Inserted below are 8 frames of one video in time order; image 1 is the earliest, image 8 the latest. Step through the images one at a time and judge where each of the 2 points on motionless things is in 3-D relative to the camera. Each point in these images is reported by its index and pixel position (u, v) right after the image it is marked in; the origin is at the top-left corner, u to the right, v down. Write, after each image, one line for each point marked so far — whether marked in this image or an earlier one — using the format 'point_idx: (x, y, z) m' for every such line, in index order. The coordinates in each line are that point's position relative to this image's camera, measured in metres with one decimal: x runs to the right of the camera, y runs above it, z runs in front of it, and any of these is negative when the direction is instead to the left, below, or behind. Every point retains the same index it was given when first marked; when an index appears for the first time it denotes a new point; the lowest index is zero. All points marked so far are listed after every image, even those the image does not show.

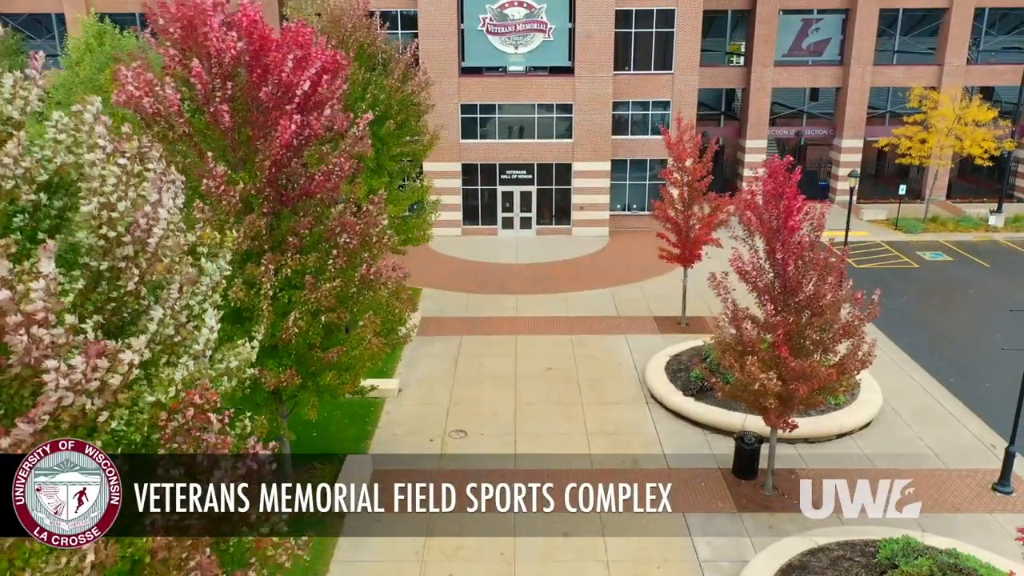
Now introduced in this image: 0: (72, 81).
0: (-11.2, +5.2, +19.6) m
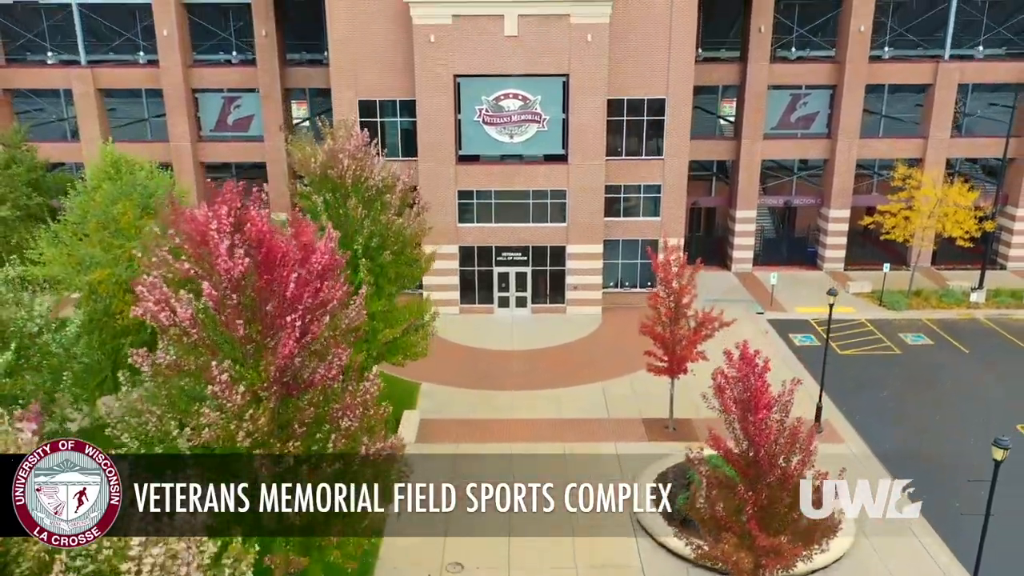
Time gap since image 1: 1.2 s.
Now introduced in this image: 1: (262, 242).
0: (-11.4, +2.1, +20.5) m
1: (-4.1, +0.7, +12.3) m
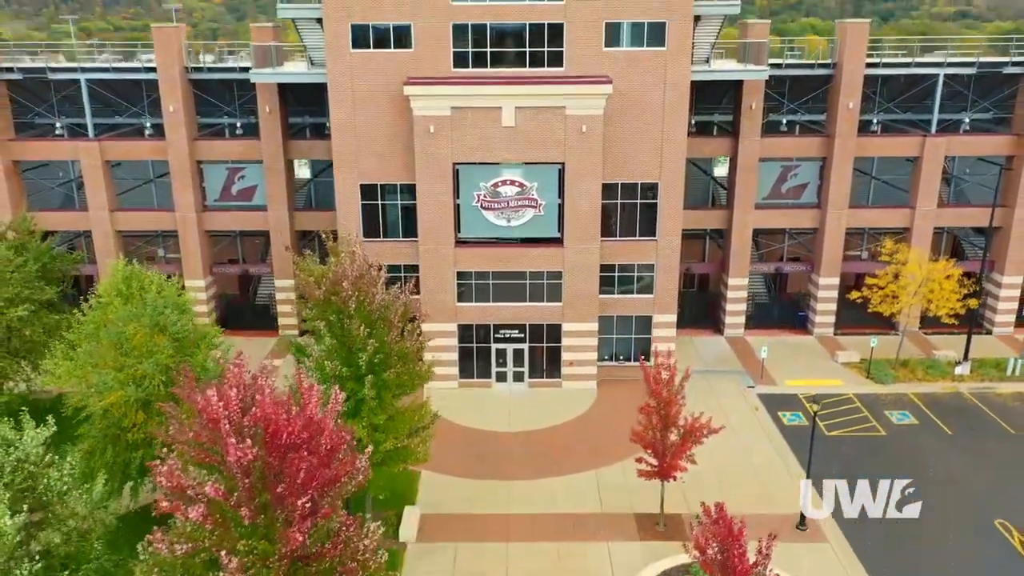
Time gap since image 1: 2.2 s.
0: (-11.5, -1.1, +21.4) m
1: (-4.2, -2.4, +13.2) m
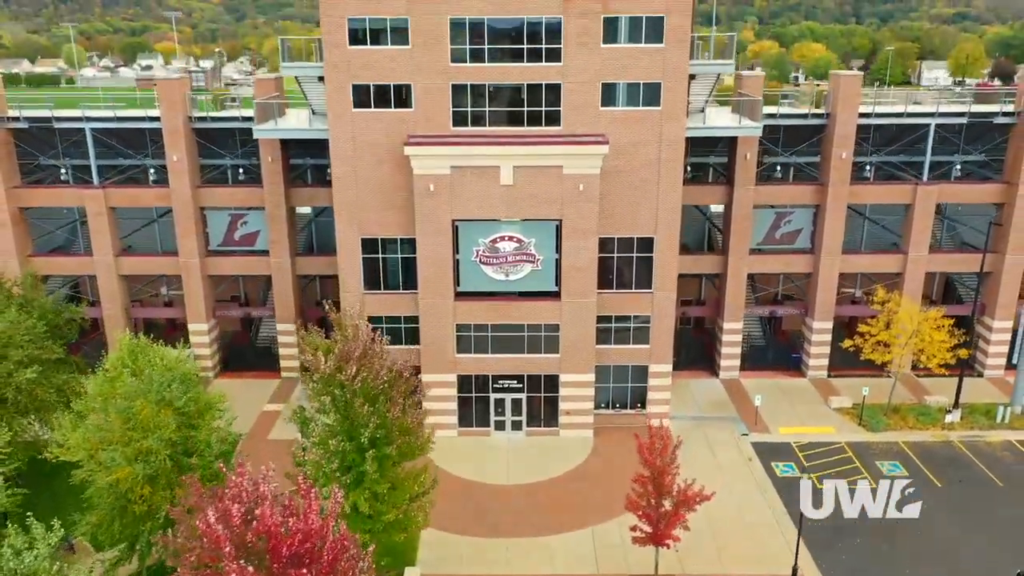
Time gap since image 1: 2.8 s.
0: (-11.6, -3.2, +22.0) m
1: (-4.2, -4.6, +13.8) m
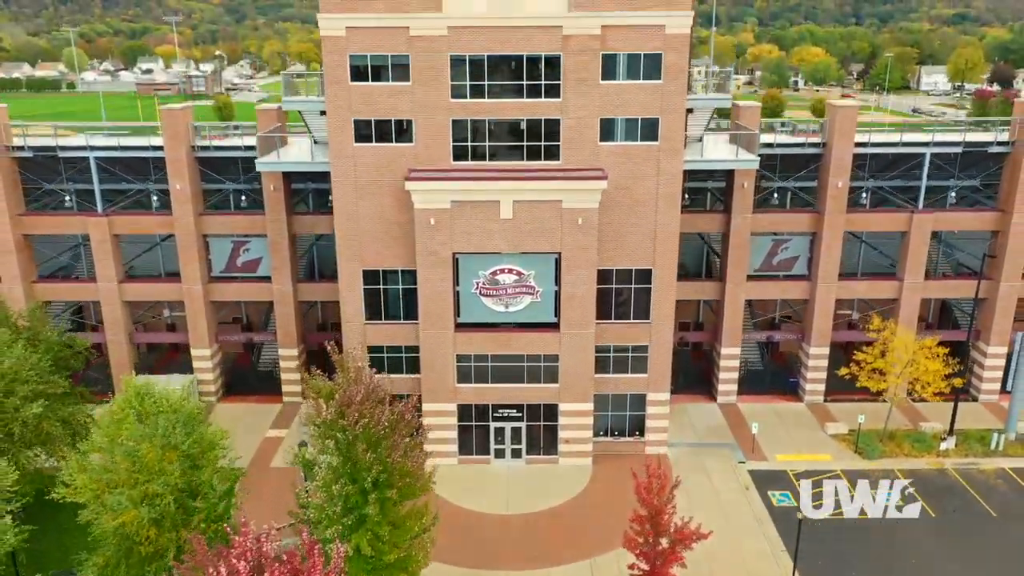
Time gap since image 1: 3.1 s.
0: (-11.6, -4.5, +22.4) m
1: (-4.3, -5.8, +14.2) m
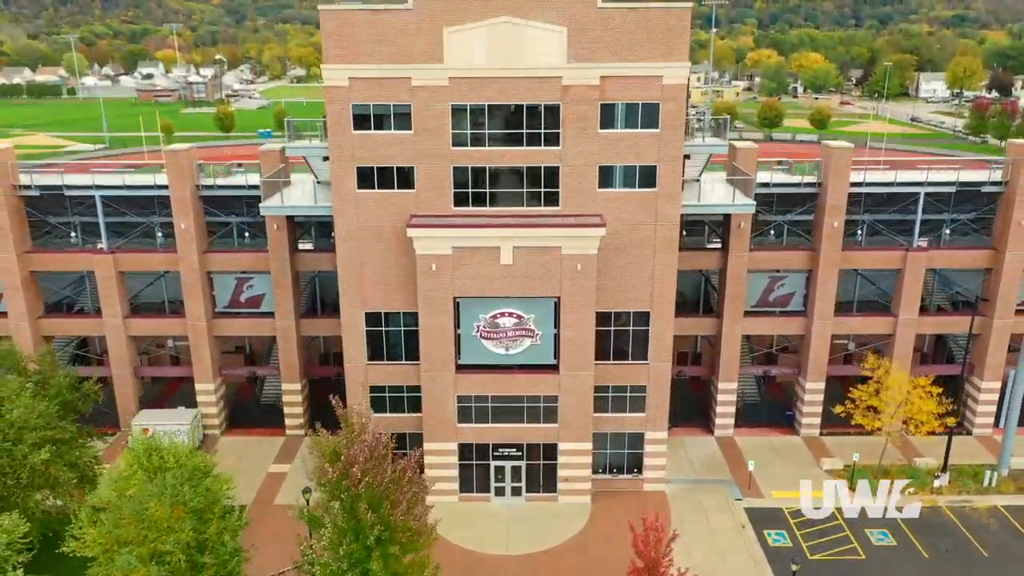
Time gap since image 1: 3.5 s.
0: (-11.6, -6.2, +22.9) m
1: (-4.3, -7.6, +14.7) m
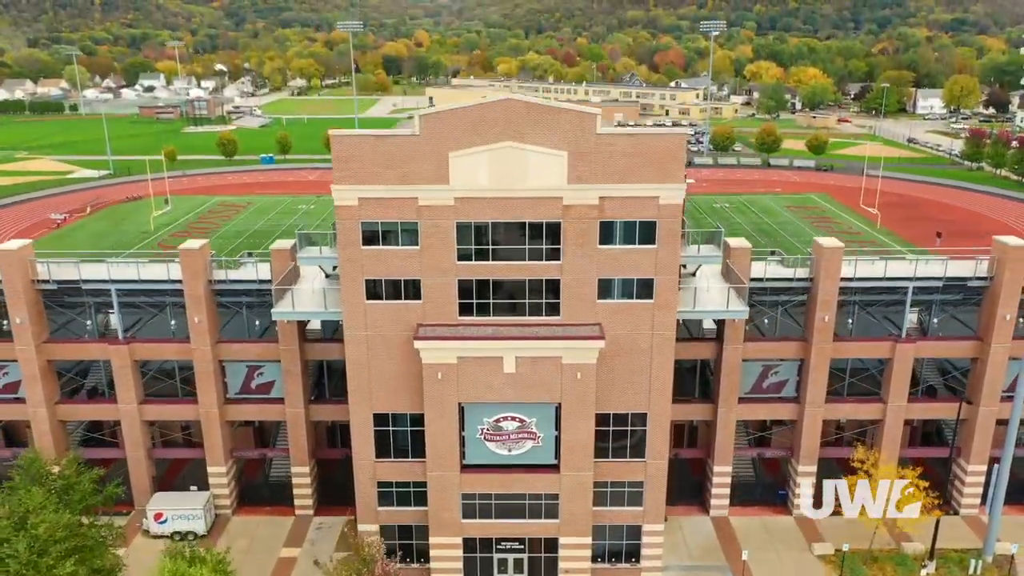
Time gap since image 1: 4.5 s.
0: (-11.5, -10.7, +24.1) m
1: (-4.1, -12.1, +16.0) m
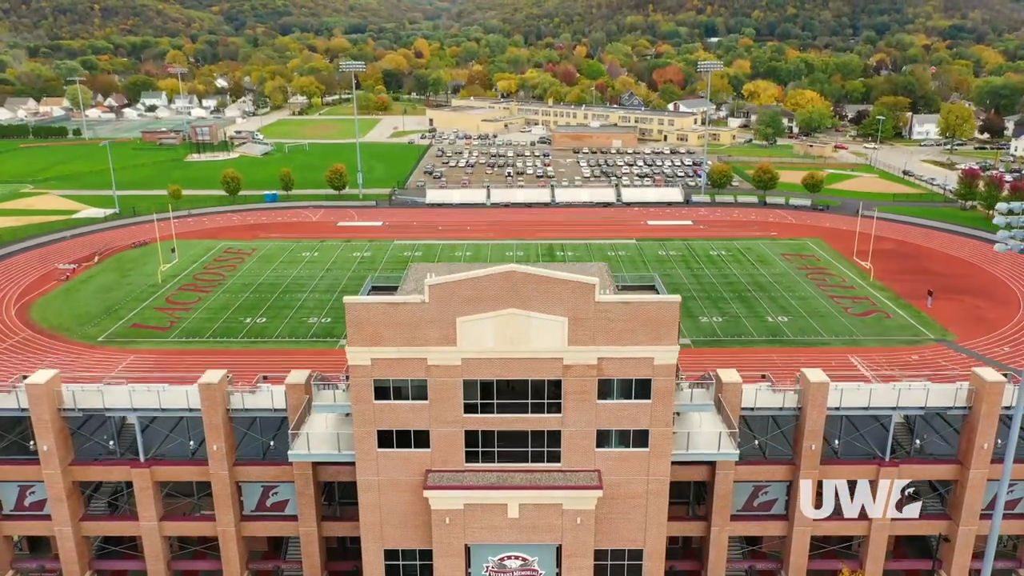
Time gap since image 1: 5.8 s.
0: (-11.3, -17.3, +26.1) m
1: (-4.0, -18.7, +17.9) m
